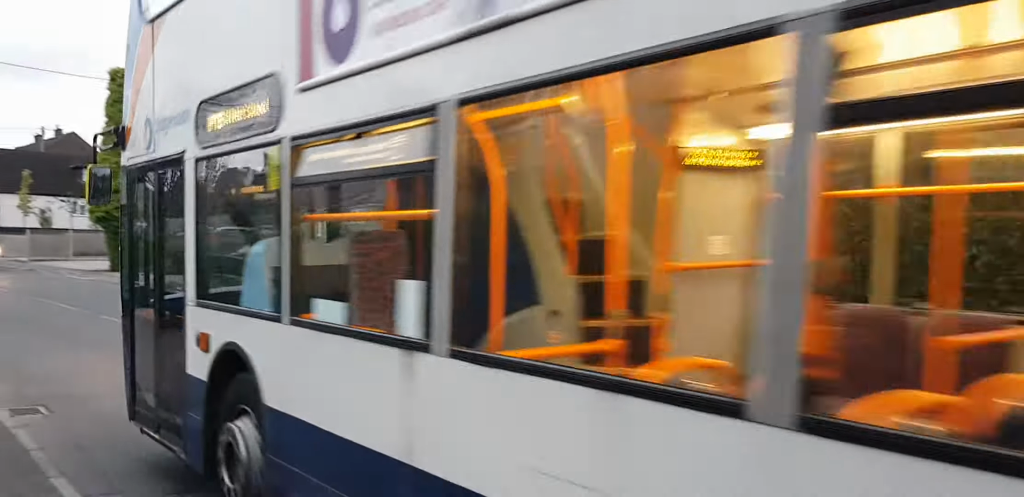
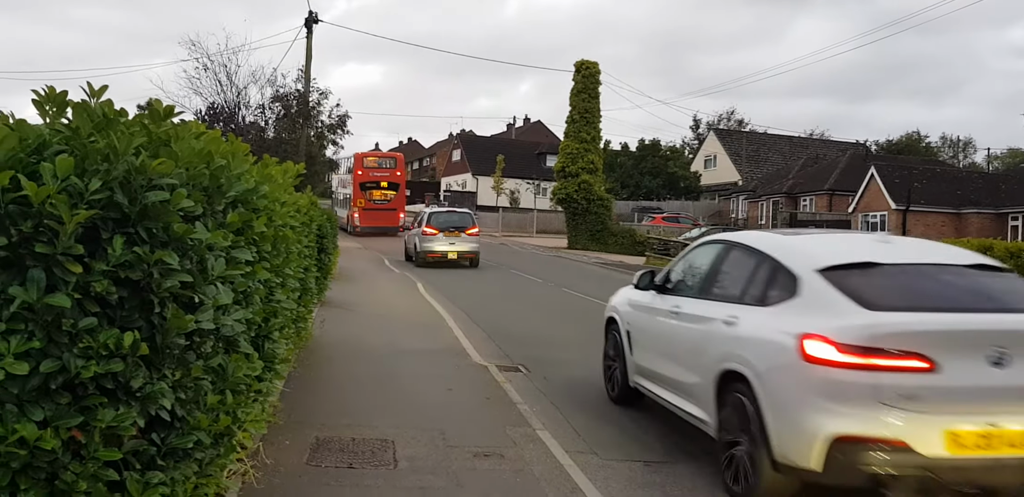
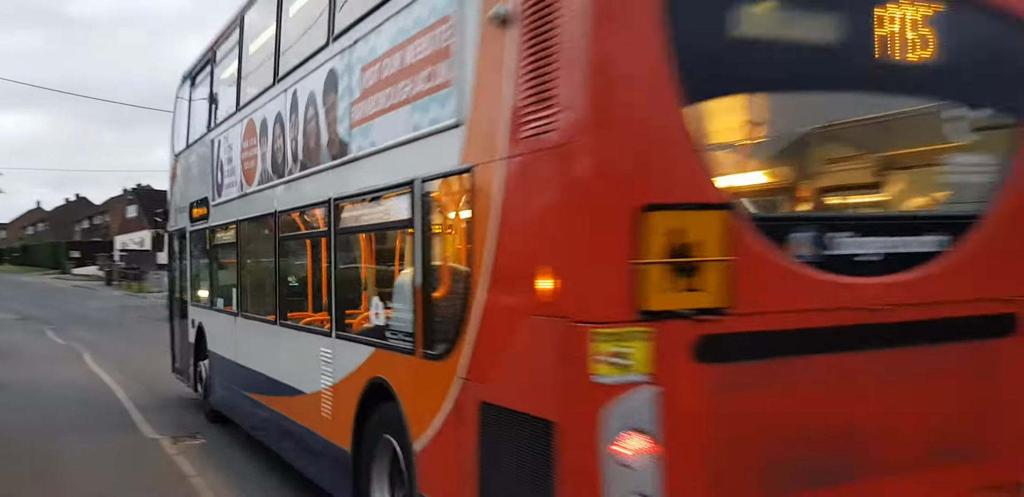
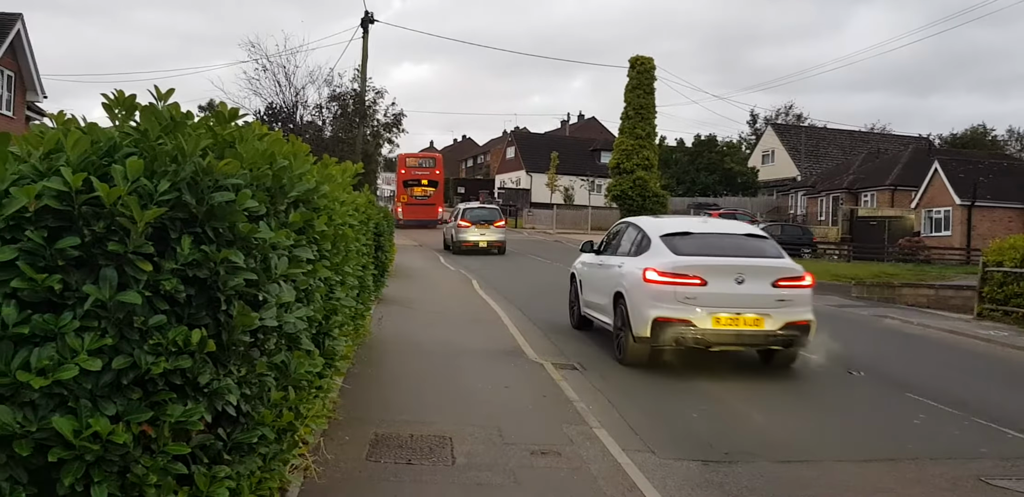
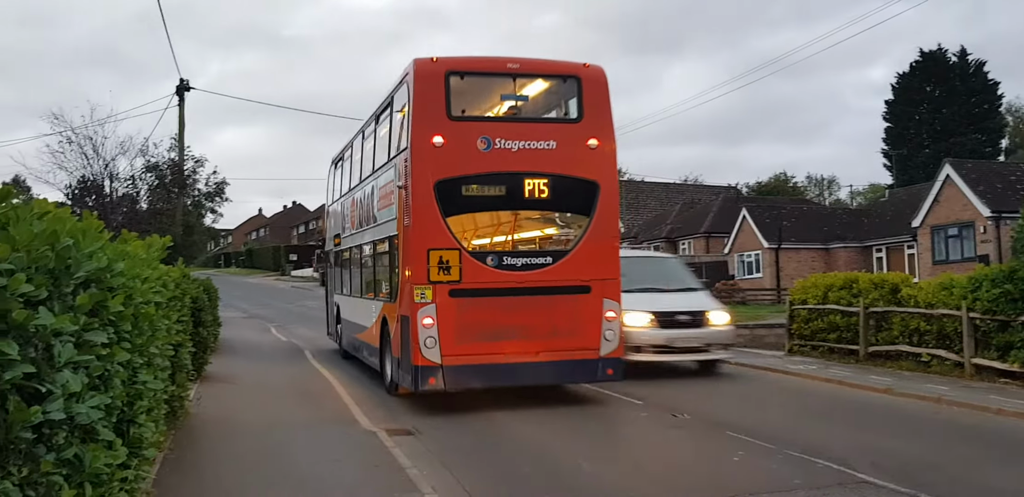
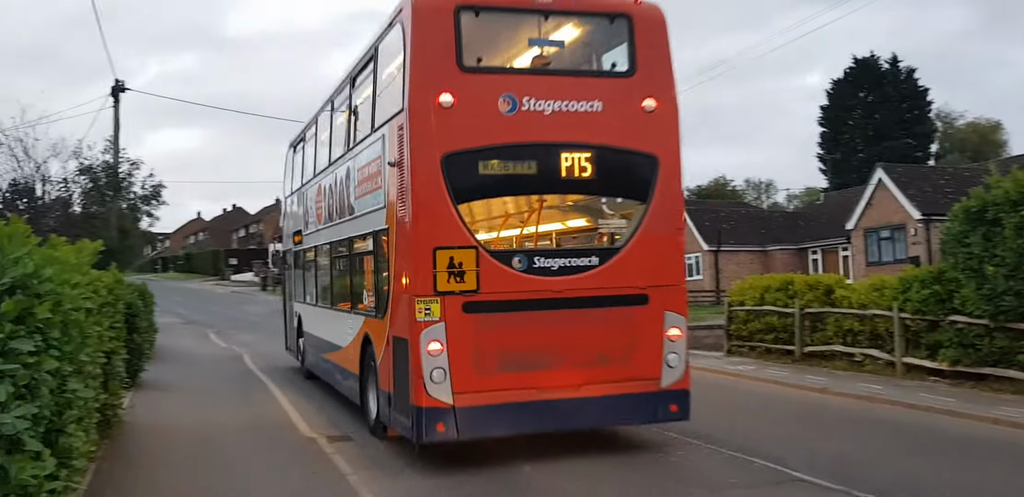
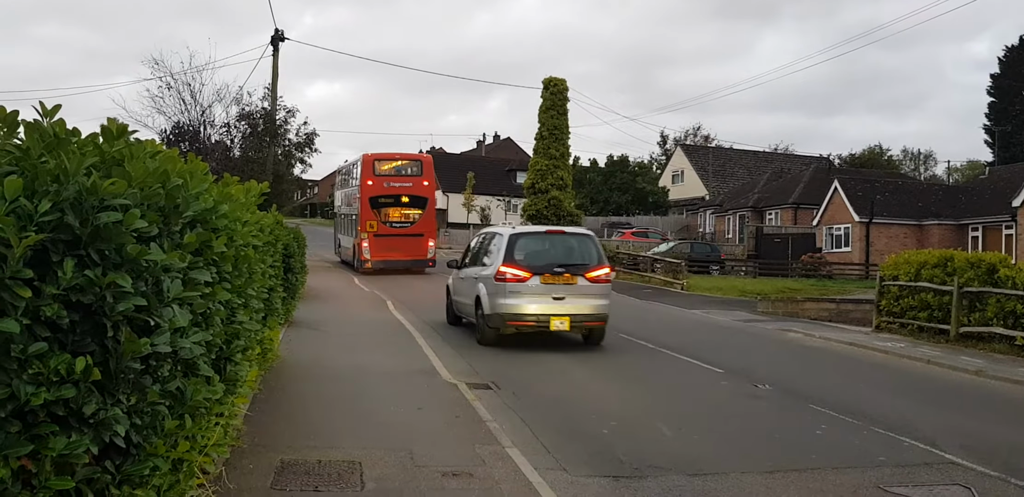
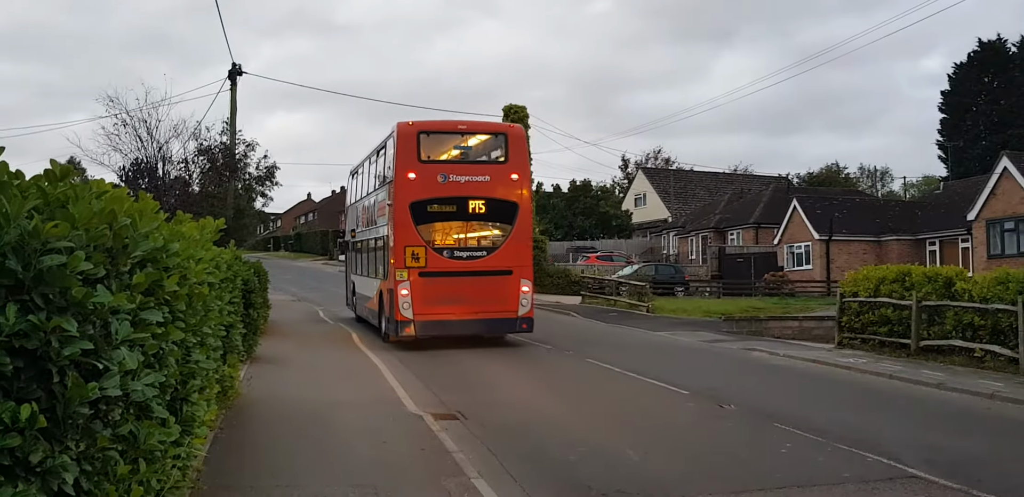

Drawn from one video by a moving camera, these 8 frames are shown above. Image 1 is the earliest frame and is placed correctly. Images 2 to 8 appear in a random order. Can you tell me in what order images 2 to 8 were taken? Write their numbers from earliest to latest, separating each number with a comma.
3, 6, 5, 8, 7, 2, 4
